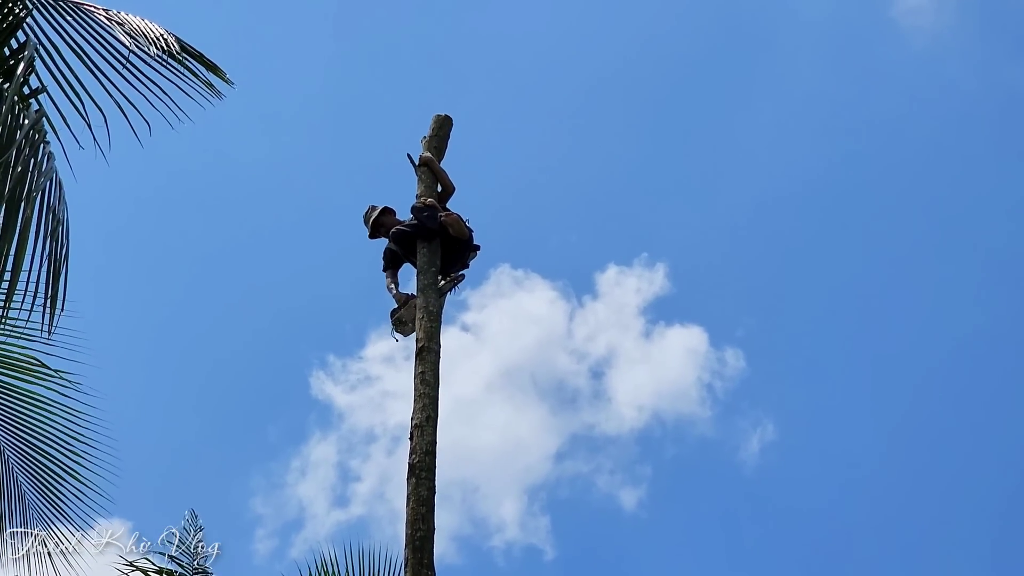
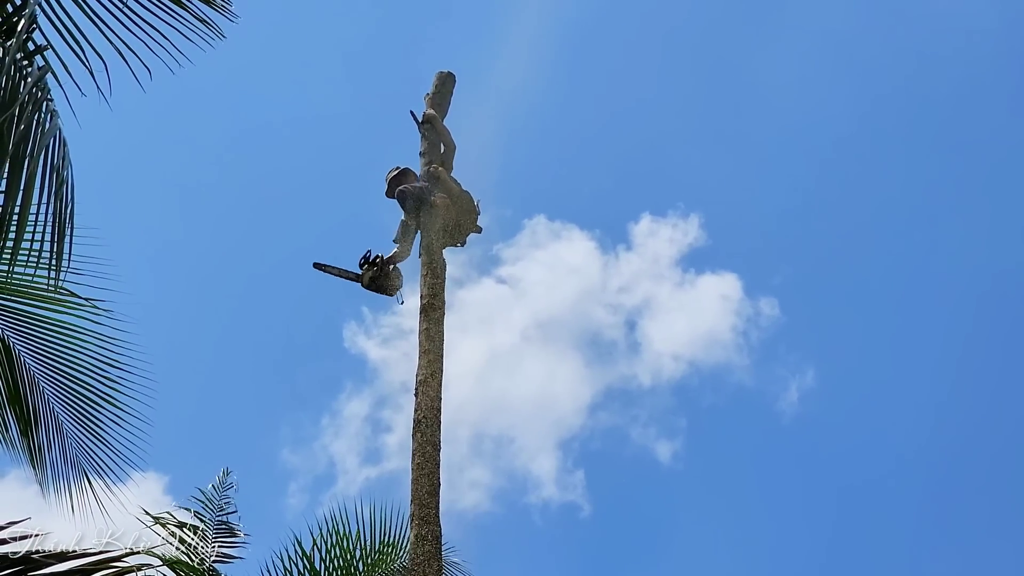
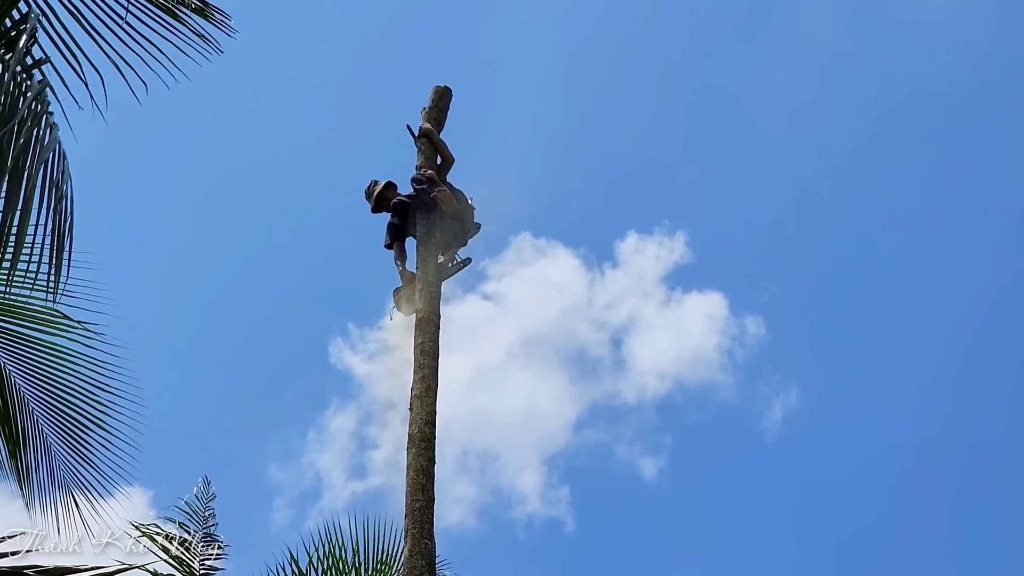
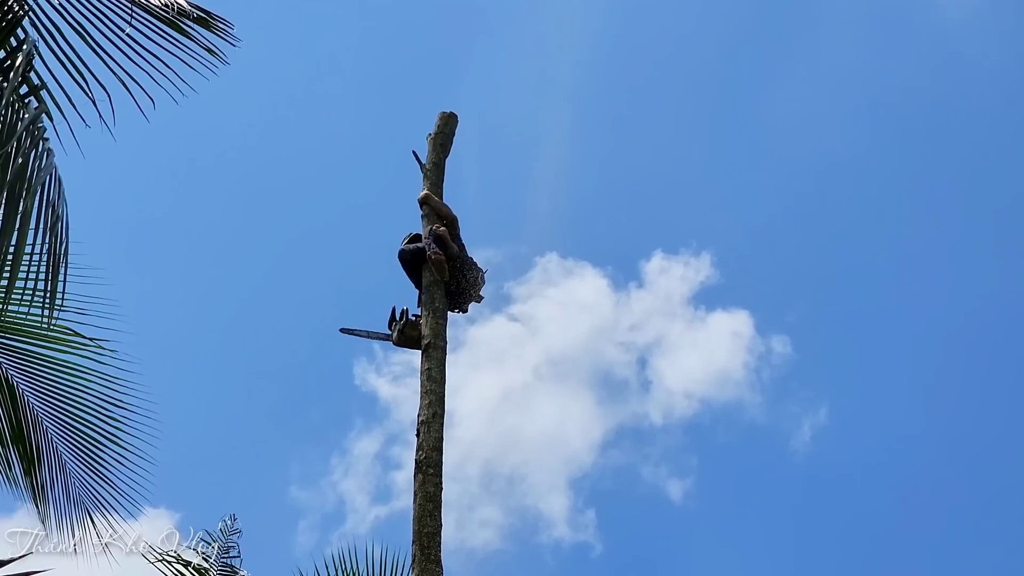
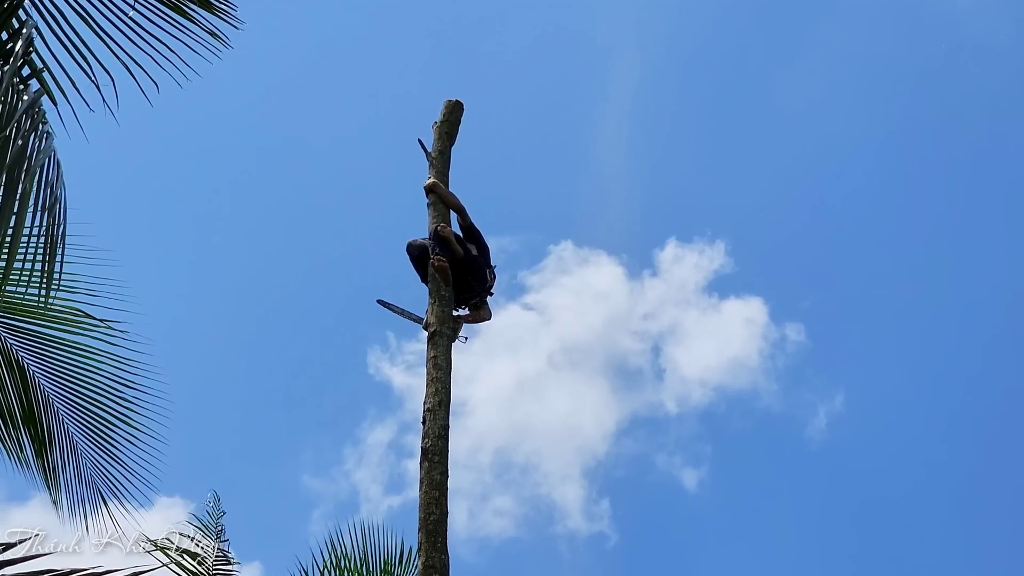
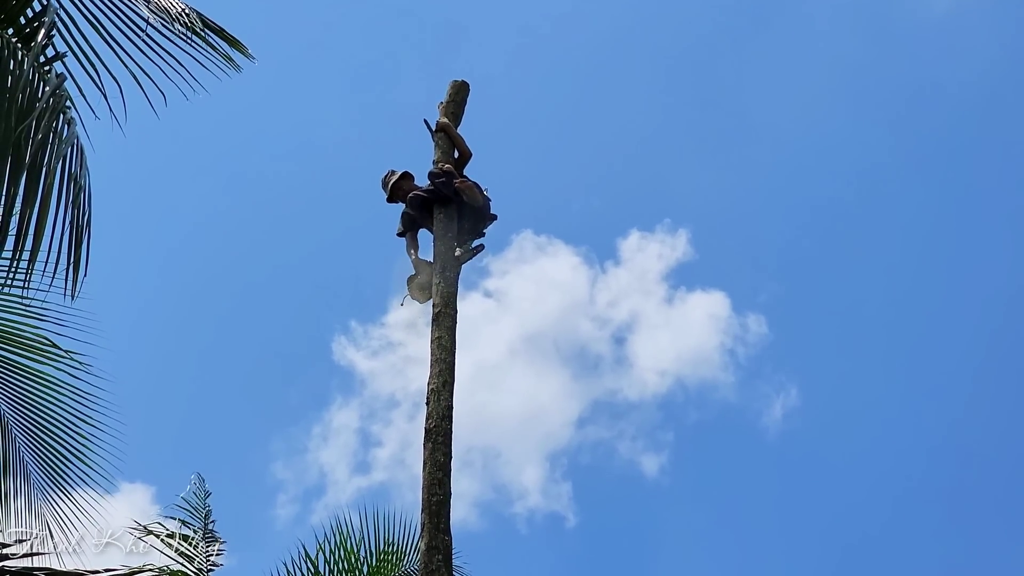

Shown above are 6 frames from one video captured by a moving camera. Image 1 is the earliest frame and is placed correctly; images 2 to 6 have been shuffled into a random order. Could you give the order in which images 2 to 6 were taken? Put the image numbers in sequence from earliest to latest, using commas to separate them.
6, 3, 2, 4, 5
